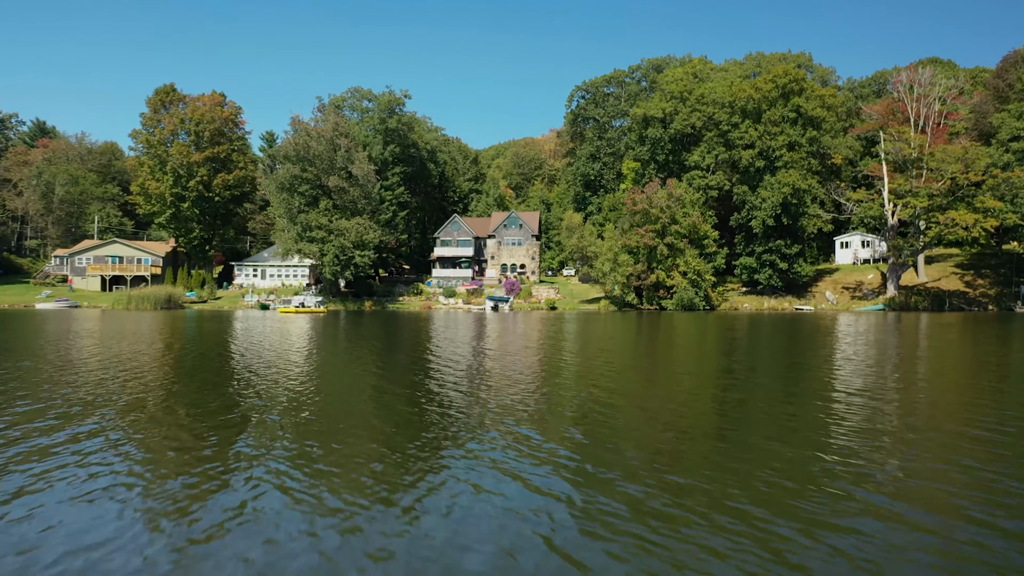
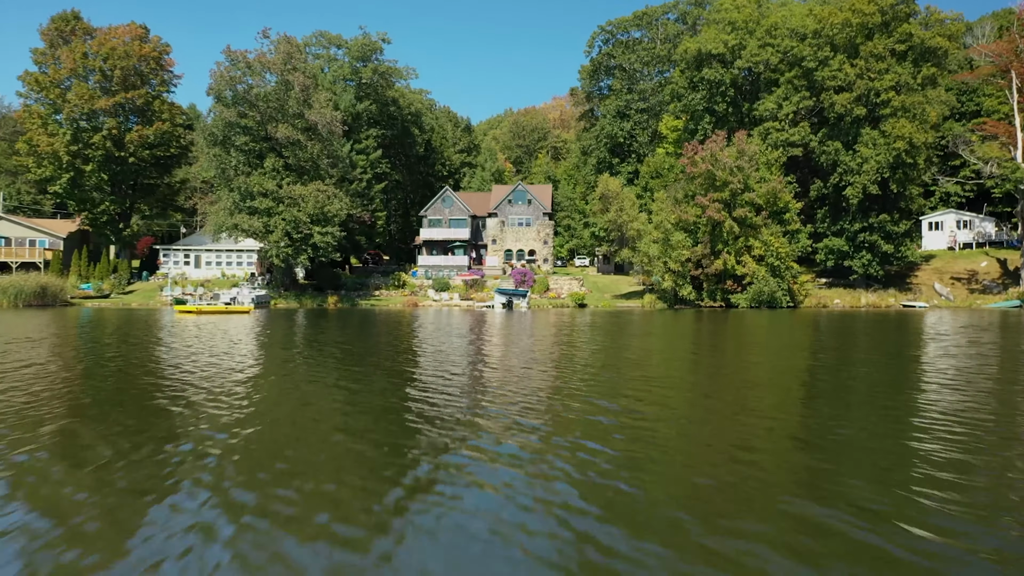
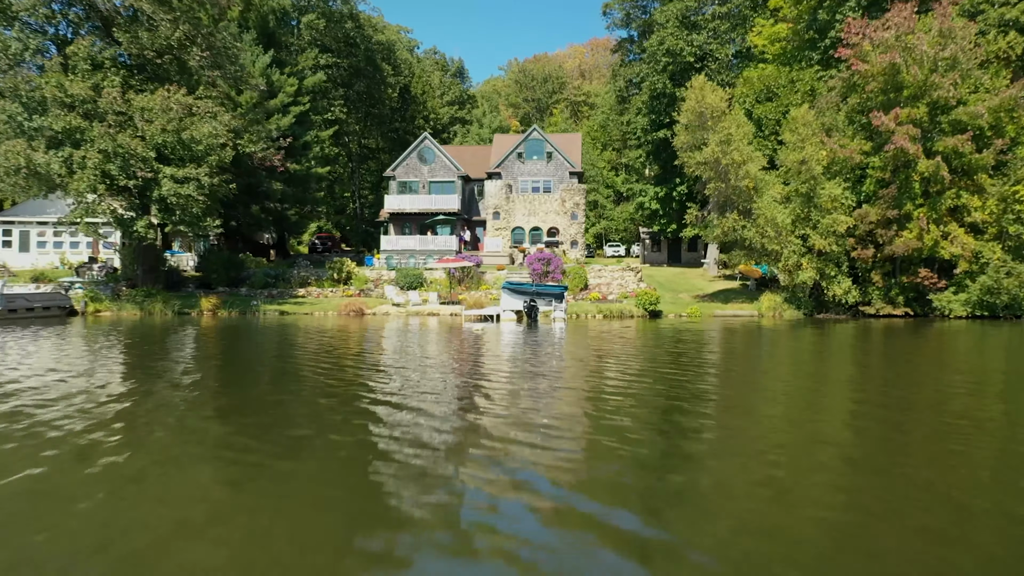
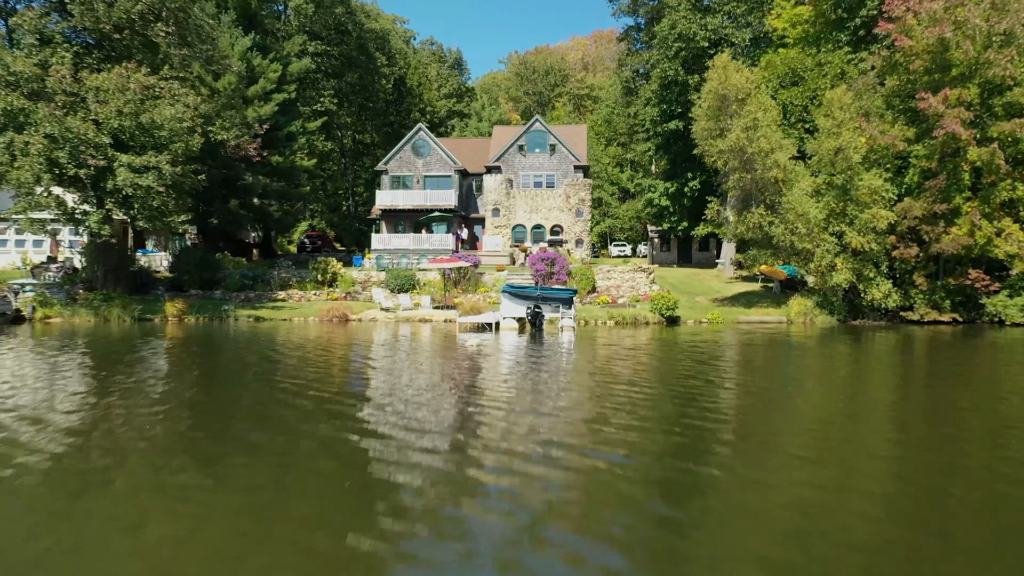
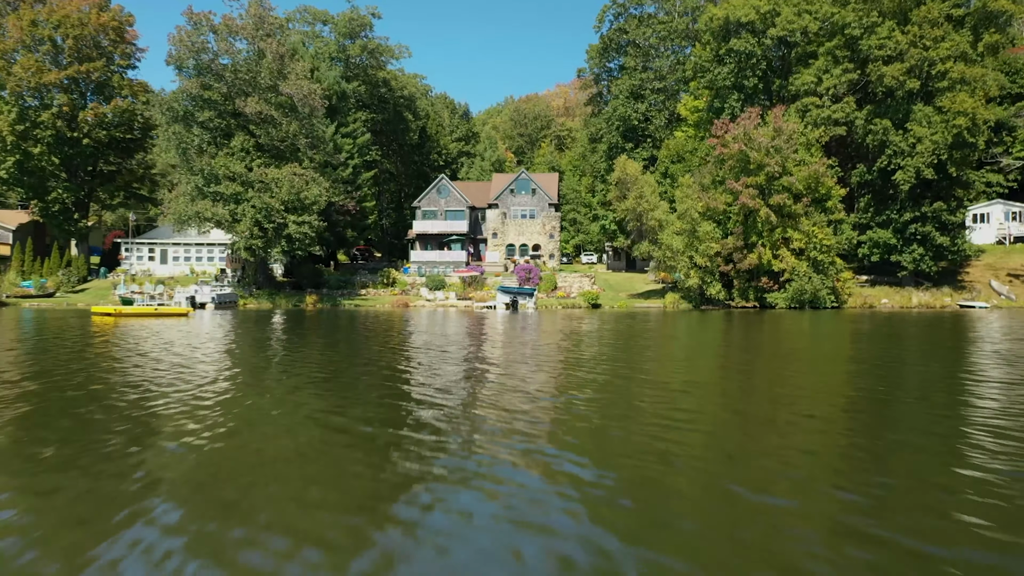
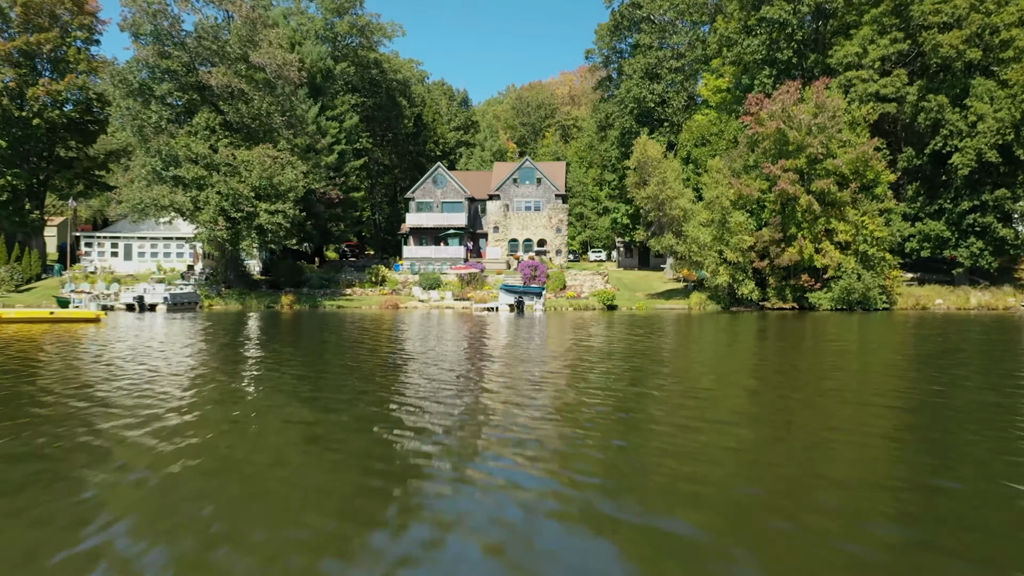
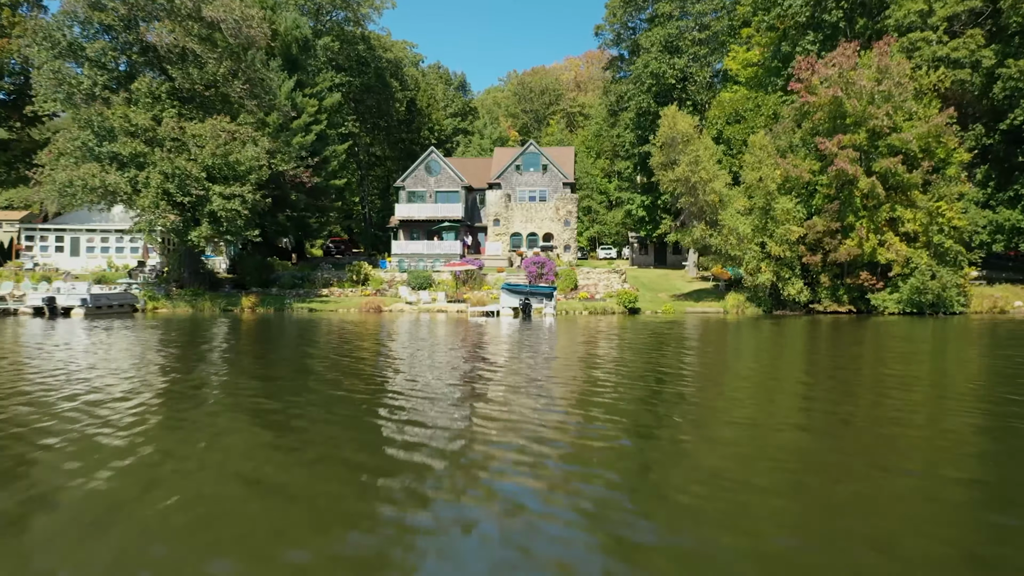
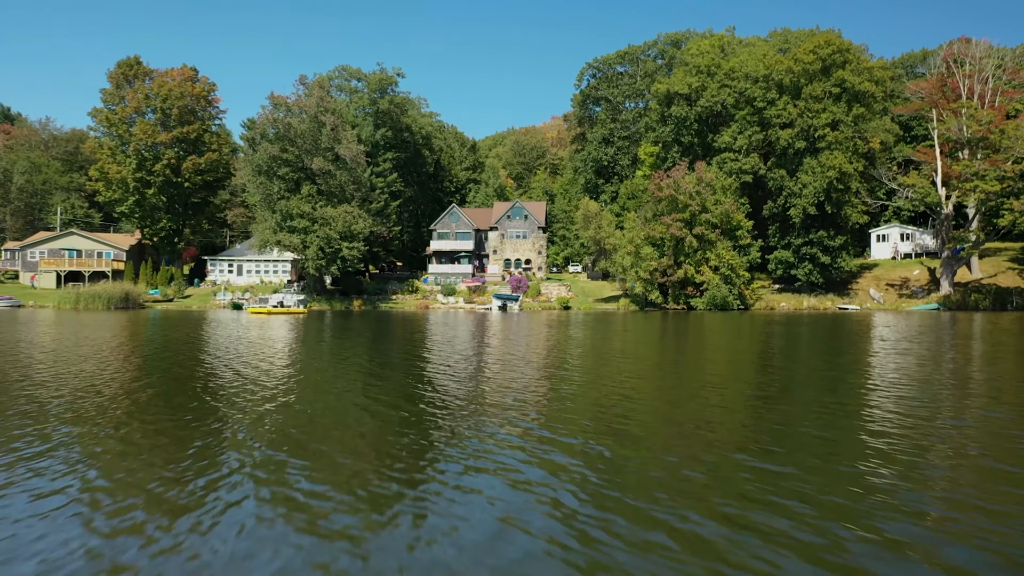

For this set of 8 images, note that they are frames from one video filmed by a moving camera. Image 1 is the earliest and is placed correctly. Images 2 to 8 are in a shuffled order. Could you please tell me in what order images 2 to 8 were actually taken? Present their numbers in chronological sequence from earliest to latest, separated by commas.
8, 2, 5, 6, 7, 3, 4
